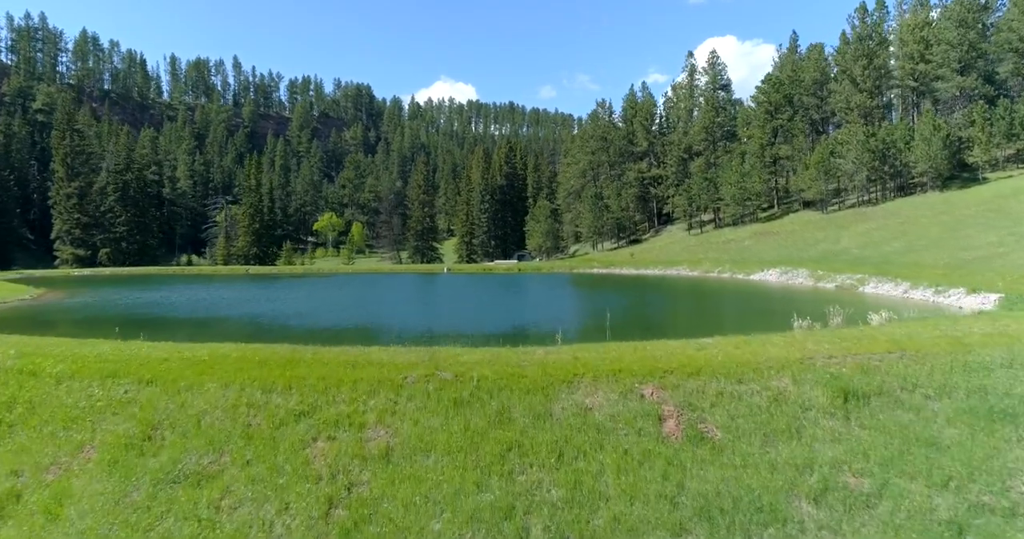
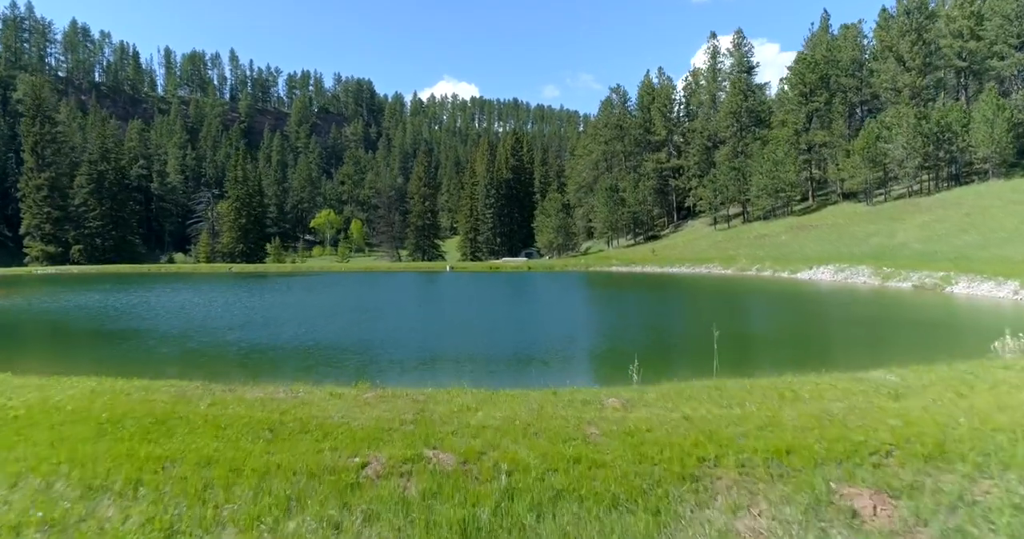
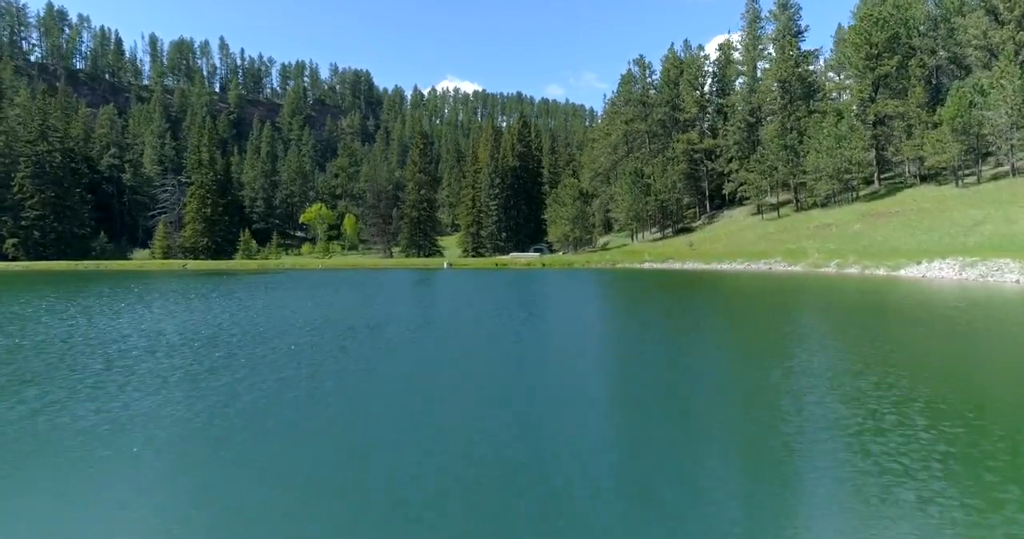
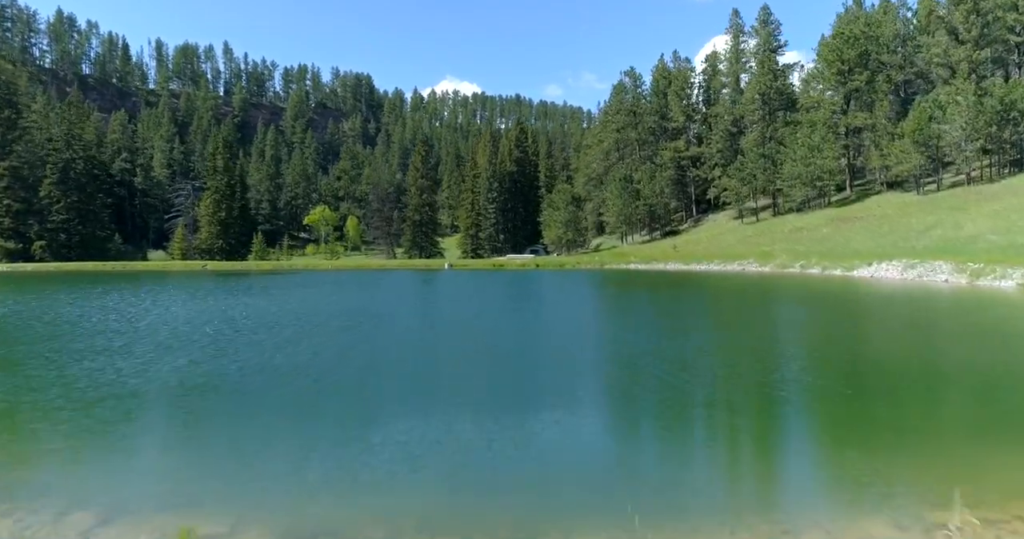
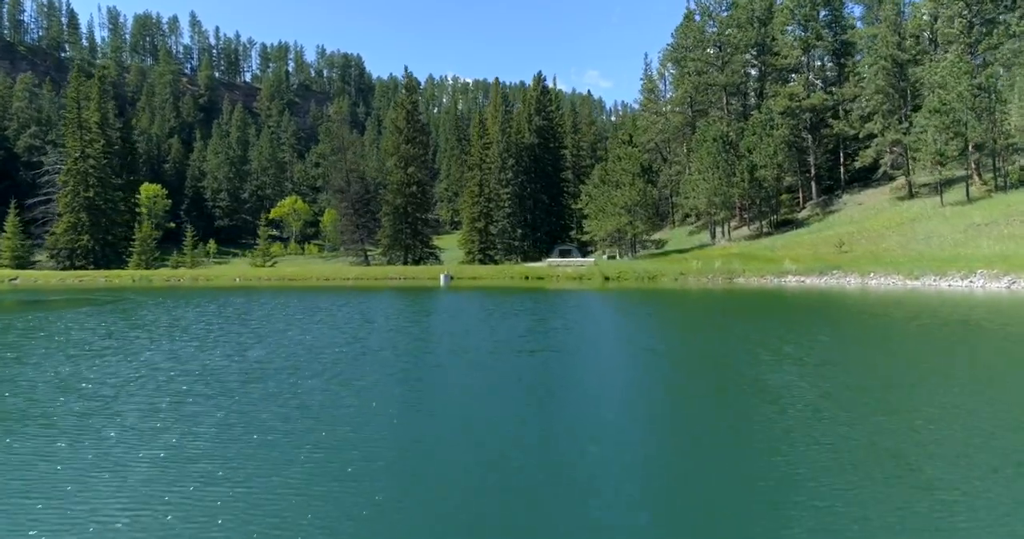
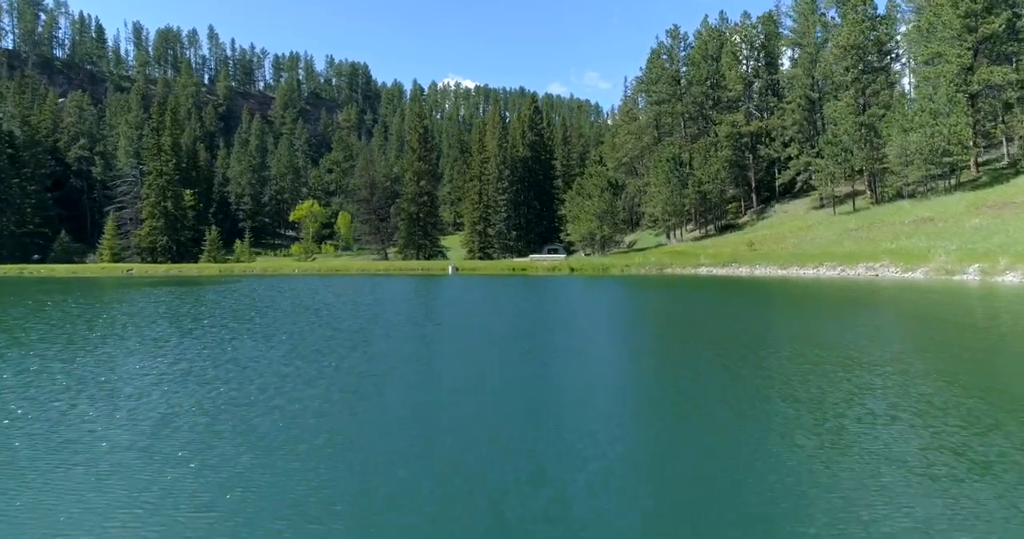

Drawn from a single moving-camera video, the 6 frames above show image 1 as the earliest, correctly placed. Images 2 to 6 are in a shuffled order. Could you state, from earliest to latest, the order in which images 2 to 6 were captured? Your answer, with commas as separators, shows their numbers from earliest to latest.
2, 4, 3, 6, 5
